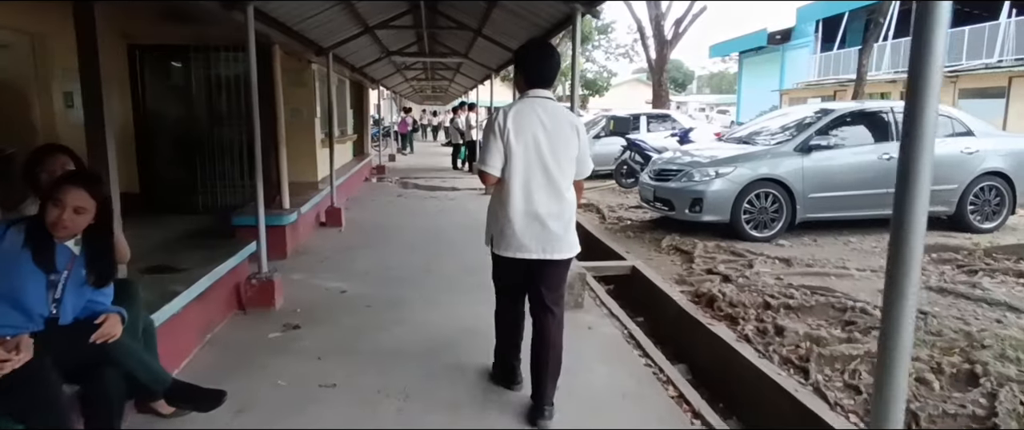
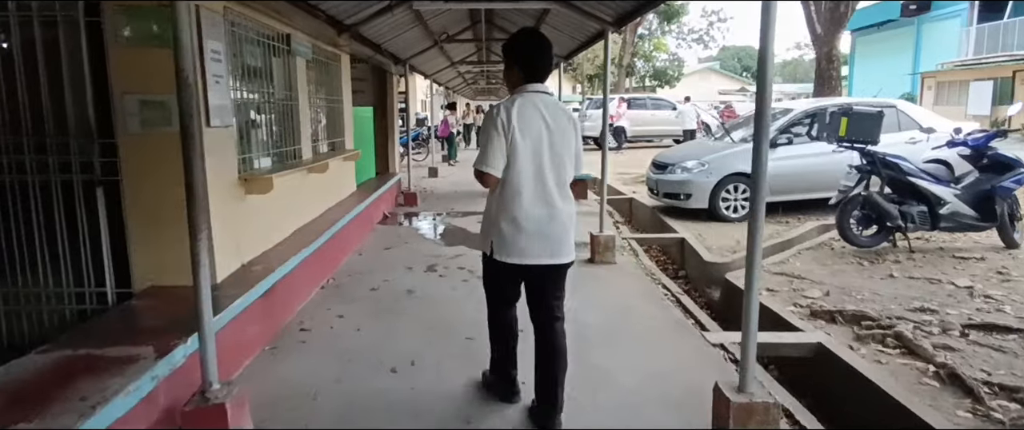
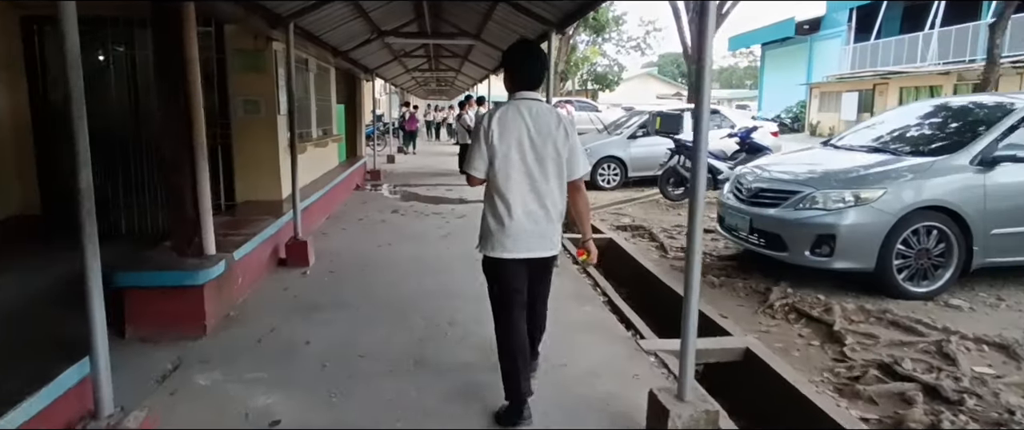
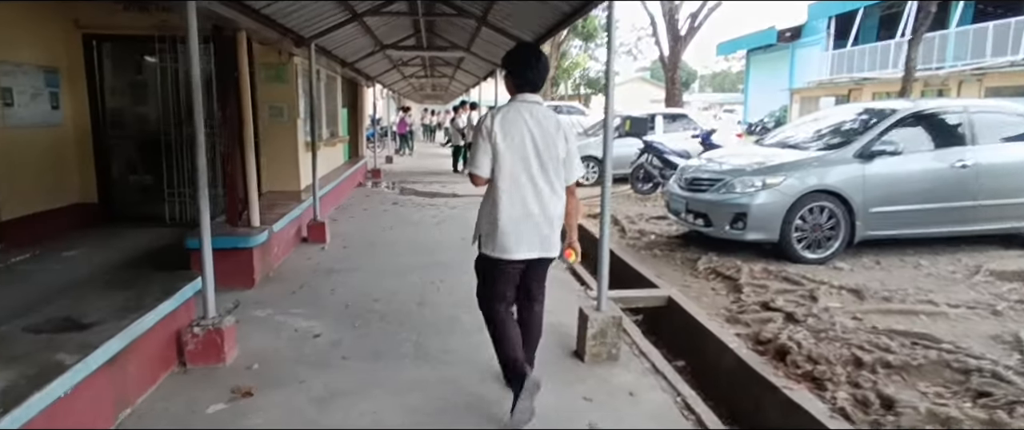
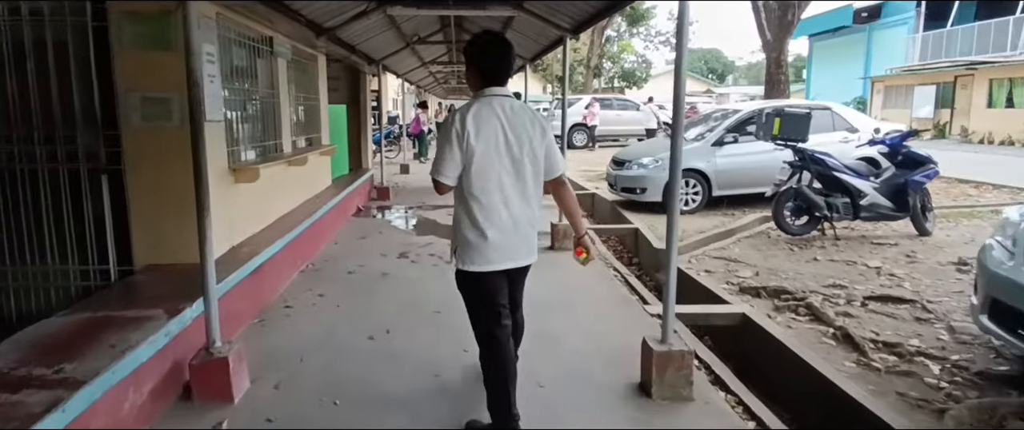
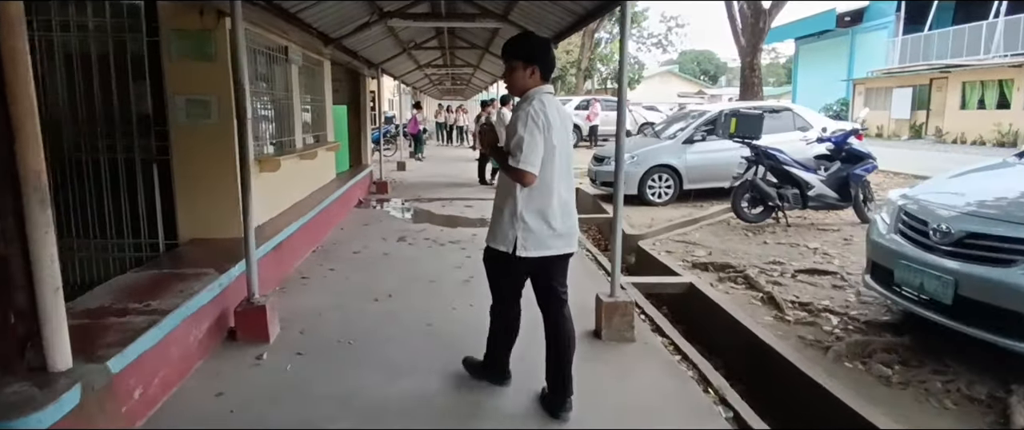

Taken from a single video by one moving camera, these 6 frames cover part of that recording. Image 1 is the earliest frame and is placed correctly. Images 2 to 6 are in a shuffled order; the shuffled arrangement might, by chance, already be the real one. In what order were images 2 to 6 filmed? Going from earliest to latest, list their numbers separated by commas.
4, 3, 6, 5, 2
